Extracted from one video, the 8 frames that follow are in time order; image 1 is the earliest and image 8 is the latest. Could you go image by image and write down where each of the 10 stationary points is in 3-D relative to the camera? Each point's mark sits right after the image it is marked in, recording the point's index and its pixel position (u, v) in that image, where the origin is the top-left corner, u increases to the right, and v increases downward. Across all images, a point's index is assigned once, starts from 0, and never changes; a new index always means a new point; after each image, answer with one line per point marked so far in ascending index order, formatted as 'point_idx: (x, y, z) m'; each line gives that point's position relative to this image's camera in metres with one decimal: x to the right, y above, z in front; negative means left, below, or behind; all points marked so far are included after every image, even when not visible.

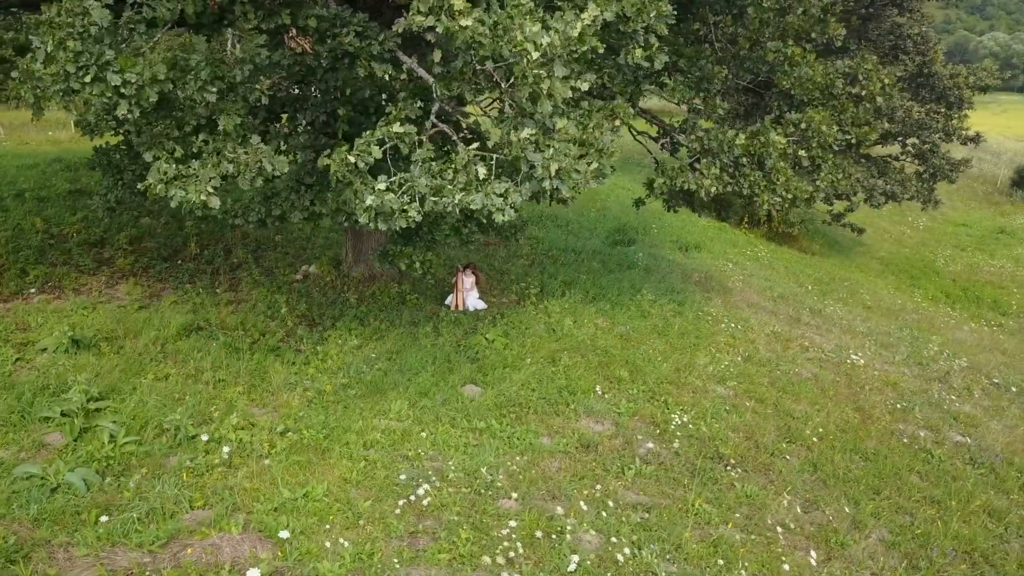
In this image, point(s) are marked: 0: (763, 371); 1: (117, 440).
0: (+2.7, -0.9, +7.4) m
1: (-2.5, -1.0, +4.4) m
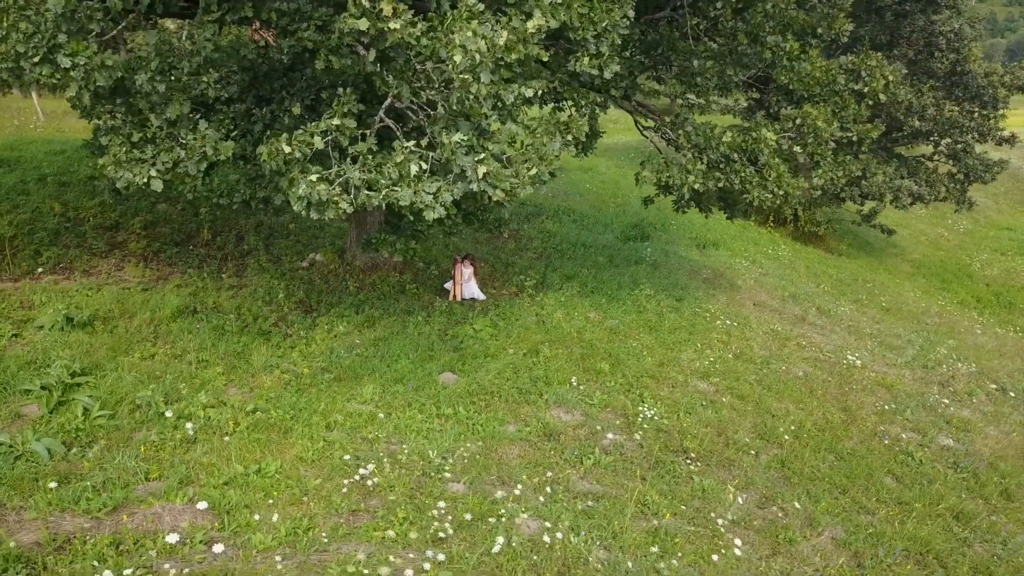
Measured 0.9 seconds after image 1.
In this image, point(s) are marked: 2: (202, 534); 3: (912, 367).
0: (+2.6, -0.9, +7.4) m
1: (-2.8, -0.8, +4.5) m
2: (-1.5, -1.2, +3.2) m
3: (+5.3, -1.1, +9.1) m
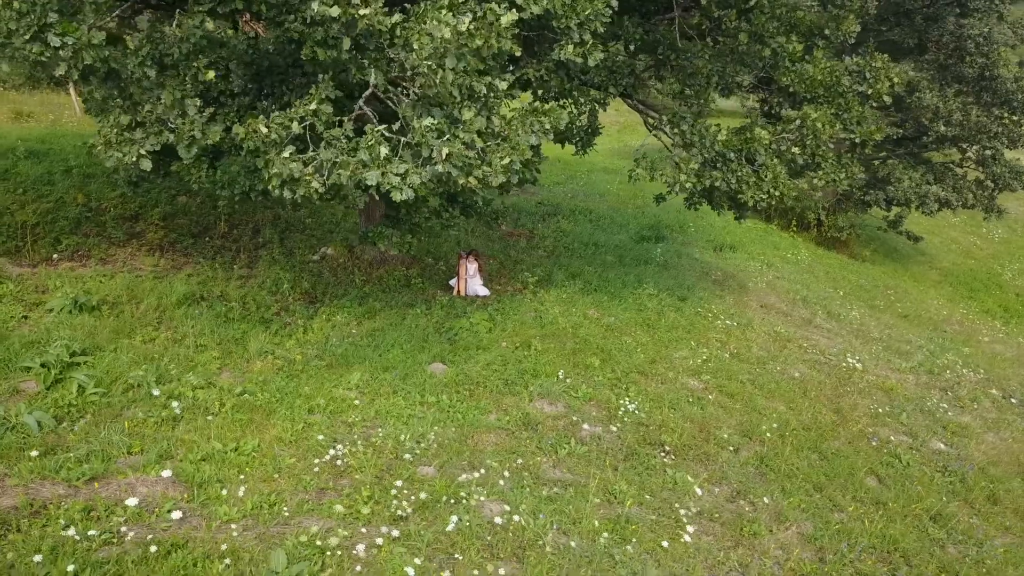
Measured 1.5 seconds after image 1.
0: (+2.5, -0.9, +7.4) m
1: (-2.9, -0.7, +4.7) m
2: (-1.7, -1.1, +3.4) m
3: (+5.3, -1.1, +9.0) m
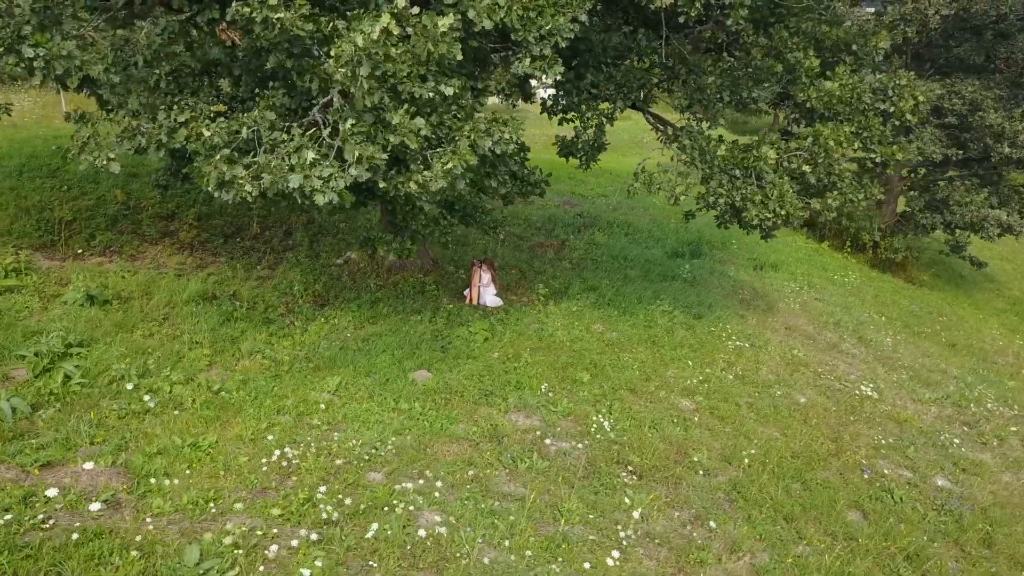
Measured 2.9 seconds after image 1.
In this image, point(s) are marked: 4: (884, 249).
0: (+2.5, -1.1, +7.1) m
1: (-3.2, -0.7, +4.9) m
2: (-2.0, -1.0, +3.5) m
3: (+5.3, -1.5, +8.5) m
4: (+10.1, +1.1, +18.9) m
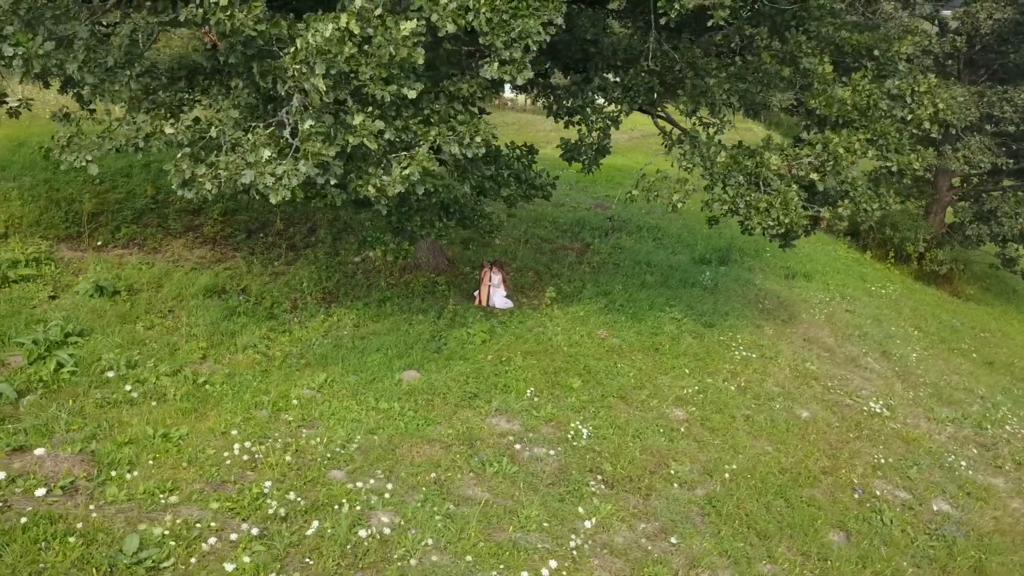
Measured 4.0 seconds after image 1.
0: (+2.4, -1.2, +7.0) m
1: (-3.3, -0.6, +5.1) m
2: (-2.3, -1.0, +3.6) m
3: (+5.3, -1.6, +8.2) m
4: (+10.8, +0.7, +18.3) m
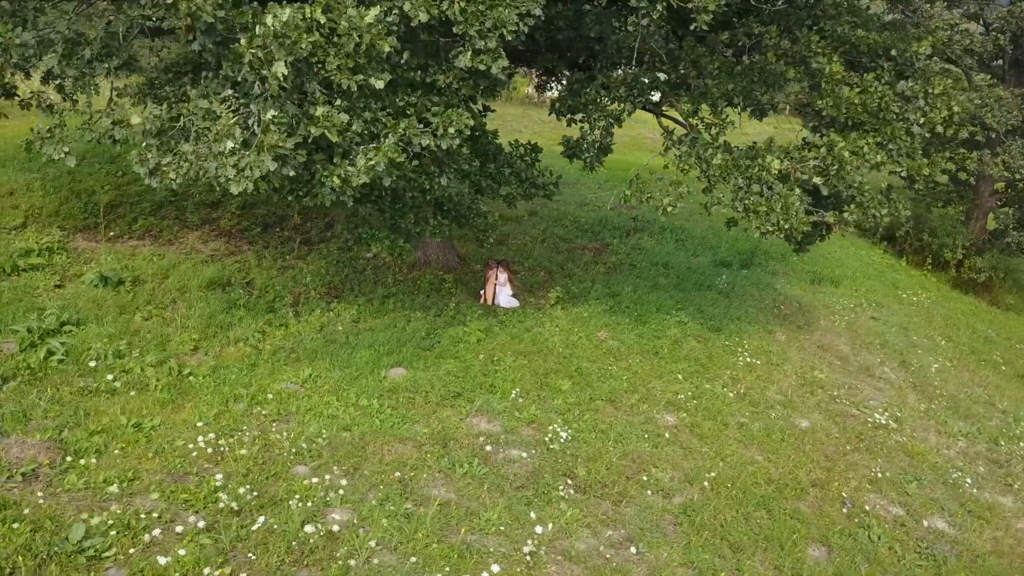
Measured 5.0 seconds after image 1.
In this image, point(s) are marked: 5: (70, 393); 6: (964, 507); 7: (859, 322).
0: (+2.3, -1.2, +6.8) m
1: (-3.5, -0.5, +5.2) m
2: (-2.6, -1.0, +3.7) m
3: (+5.3, -1.7, +7.9) m
4: (+11.3, +0.5, +17.7) m
5: (-3.1, -0.7, +4.7) m
6: (+3.9, -1.9, +6.0) m
7: (+6.6, -0.7, +13.1) m
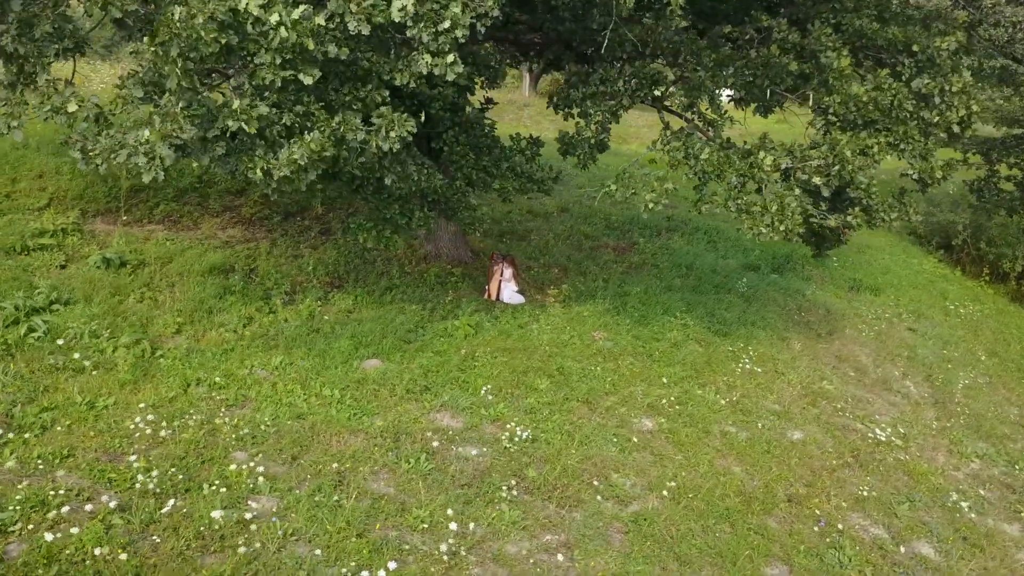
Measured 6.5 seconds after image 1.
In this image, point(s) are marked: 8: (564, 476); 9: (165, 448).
0: (+2.1, -1.3, +6.6) m
1: (-3.8, -0.4, +5.4) m
2: (-3.0, -0.8, +3.8) m
3: (+5.1, -1.9, +7.4) m
4: (+11.9, +0.2, +16.8) m
5: (-3.4, -0.6, +4.9) m
6: (+3.6, -2.0, +5.7) m
7: (+6.8, -0.8, +12.5) m
8: (+0.4, -1.3, +4.8) m
9: (-2.1, -1.0, +4.1) m
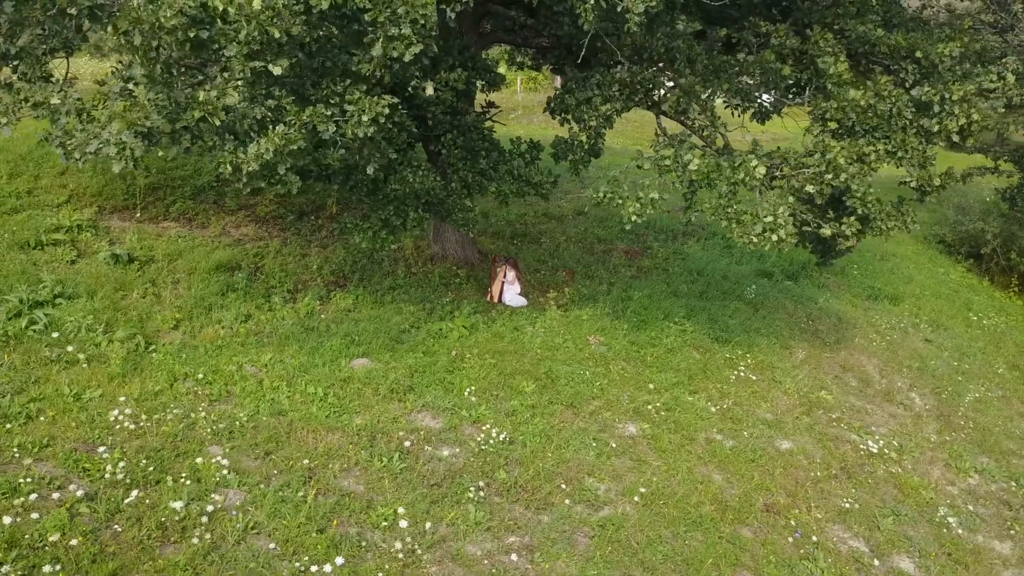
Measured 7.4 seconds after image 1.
0: (+2.0, -1.3, +6.5) m
1: (-3.9, -0.3, +5.6) m
2: (-3.2, -0.8, +4.0) m
3: (+5.0, -2.0, +7.3) m
4: (+12.2, -0.1, +16.4) m
5: (-3.6, -0.5, +5.1) m
6: (+3.5, -2.1, +5.6) m
7: (+6.9, -1.0, +12.3) m
8: (+0.2, -1.3, +4.9) m
9: (-2.3, -0.9, +4.3) m
